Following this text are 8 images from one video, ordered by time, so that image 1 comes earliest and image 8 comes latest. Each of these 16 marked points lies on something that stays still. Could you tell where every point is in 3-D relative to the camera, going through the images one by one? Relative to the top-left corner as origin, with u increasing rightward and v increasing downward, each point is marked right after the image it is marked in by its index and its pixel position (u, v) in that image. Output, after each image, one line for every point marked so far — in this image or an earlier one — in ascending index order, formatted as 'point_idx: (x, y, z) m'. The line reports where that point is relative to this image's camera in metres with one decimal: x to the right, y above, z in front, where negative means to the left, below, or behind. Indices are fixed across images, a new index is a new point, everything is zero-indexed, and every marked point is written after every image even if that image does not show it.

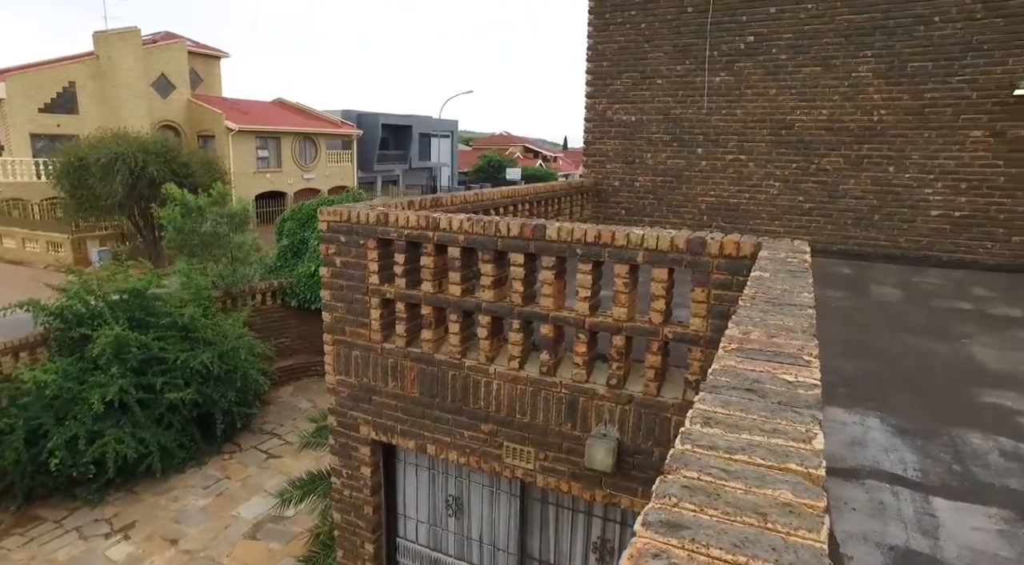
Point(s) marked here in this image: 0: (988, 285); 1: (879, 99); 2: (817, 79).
0: (+5.1, 0.0, +6.7) m
1: (+4.6, +2.4, +7.9) m
2: (+4.0, +2.7, +8.1) m
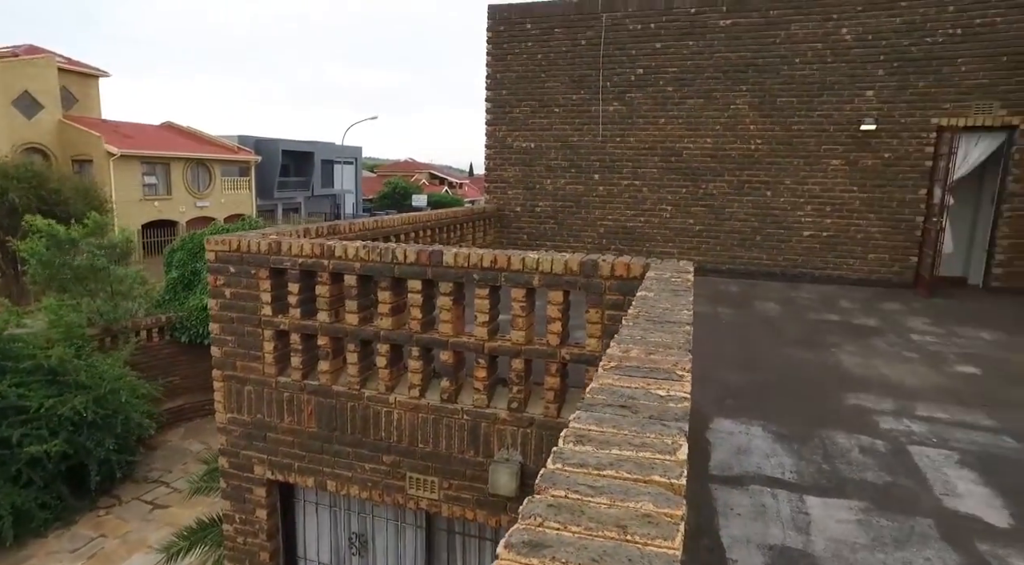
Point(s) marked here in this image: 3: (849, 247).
0: (+4.0, -0.2, +7.4) m
1: (+3.3, +2.1, +8.5) m
2: (+2.6, +2.4, +8.7) m
3: (+4.6, +0.5, +8.5) m
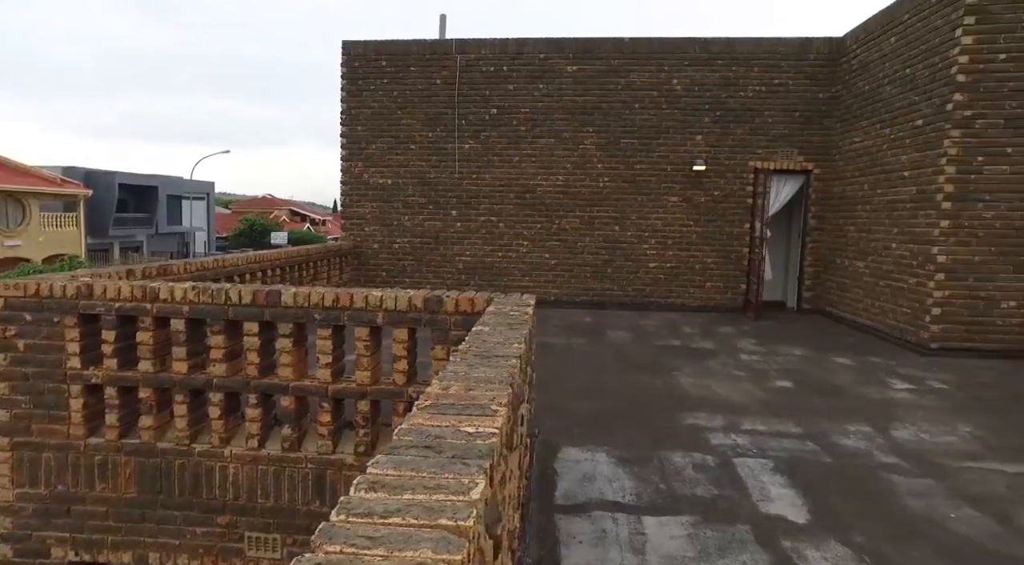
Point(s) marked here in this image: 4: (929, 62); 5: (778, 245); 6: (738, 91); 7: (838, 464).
0: (+2.3, -0.5, +8.0) m
1: (+1.3, +1.7, +9.1) m
2: (+0.6, +2.0, +9.1) m
3: (+2.6, +0.1, +9.3) m
4: (+4.5, +2.4, +6.7) m
5: (+4.3, +0.6, +9.9) m
6: (+3.2, +2.8, +8.9) m
7: (+1.8, -1.0, +3.5) m
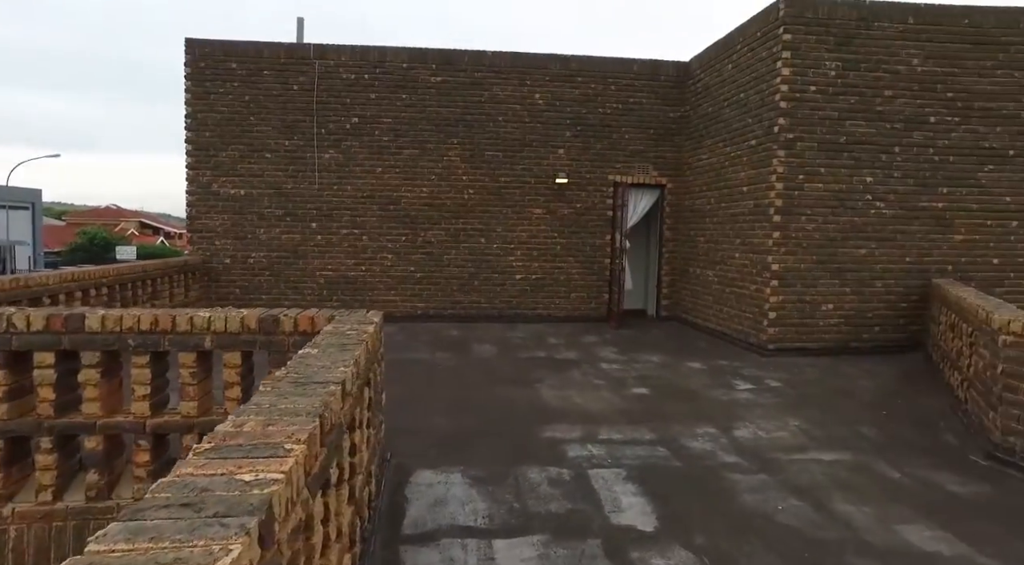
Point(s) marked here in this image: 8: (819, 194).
0: (+0.6, -0.7, +8.1) m
1: (-0.6, +1.5, +9.0) m
2: (-1.4, +1.8, +8.9) m
3: (+0.6, -0.1, +9.4) m
4: (+2.9, +2.3, +7.3) m
5: (+2.1, +0.5, +10.4) m
6: (+1.3, +2.6, +9.3) m
7: (+1.0, -1.1, +3.6) m
8: (+3.5, +1.0, +7.0) m
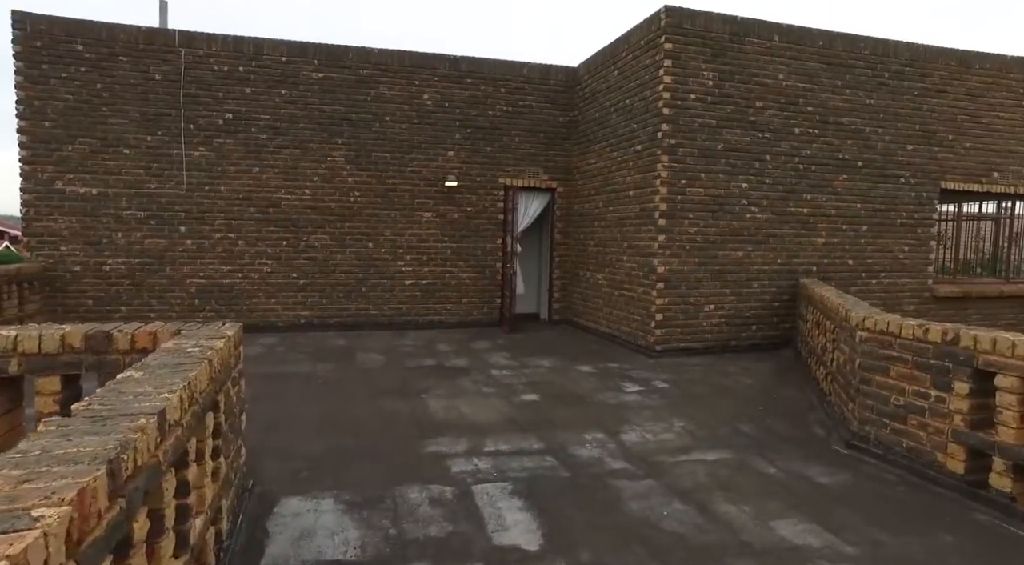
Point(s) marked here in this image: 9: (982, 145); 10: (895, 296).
0: (-0.8, -0.8, +7.9) m
1: (-2.2, +1.4, +8.6) m
2: (-2.9, +1.7, +8.4) m
3: (-1.0, -0.2, +9.2) m
4: (+1.6, +2.3, +7.5) m
5: (+0.3, +0.4, +10.4) m
6: (-0.4, +2.6, +9.2) m
7: (+0.3, -1.1, +3.5) m
8: (+2.2, +1.0, +7.3) m
9: (+6.6, +1.9, +8.6) m
10: (+5.2, -0.2, +8.3) m
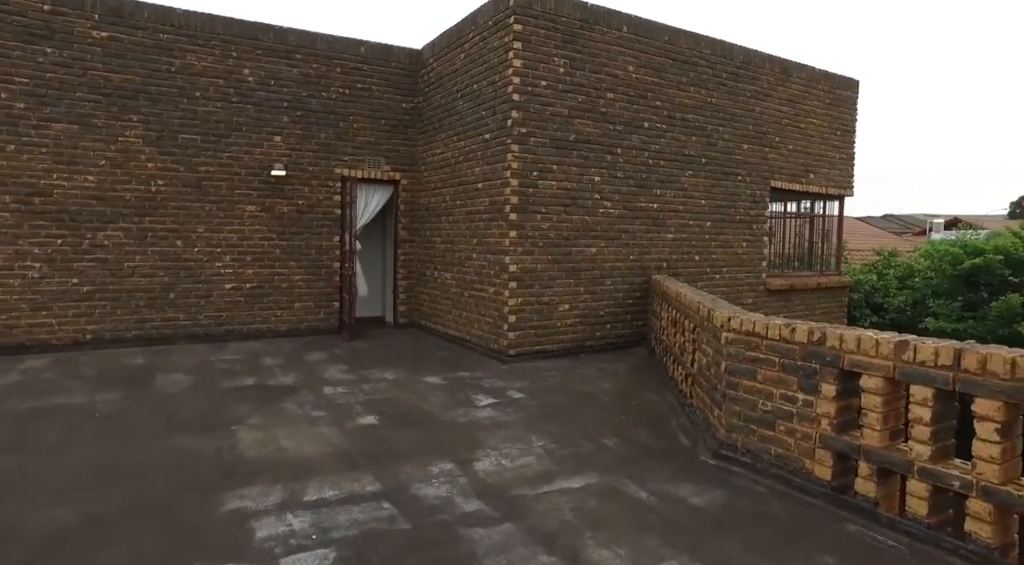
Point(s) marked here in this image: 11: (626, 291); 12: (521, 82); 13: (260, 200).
0: (-2.6, -0.8, +6.8) m
1: (-4.2, +1.4, +7.2) m
2: (-4.8, +1.6, +6.8) m
3: (-3.1, -0.2, +8.0) m
4: (-0.2, +2.3, +7.0) m
5: (-2.1, +0.4, +9.5) m
6: (-2.5, +2.5, +8.1) m
7: (-0.5, -1.1, +2.8) m
8: (+0.4, +1.0, +6.9) m
9: (+4.4, +2.0, +9.2) m
10: (+3.1, -0.1, +8.6) m
11: (+1.4, -0.1, +7.6) m
12: (+0.1, +2.1, +6.6) m
13: (-3.2, +1.0, +7.9) m
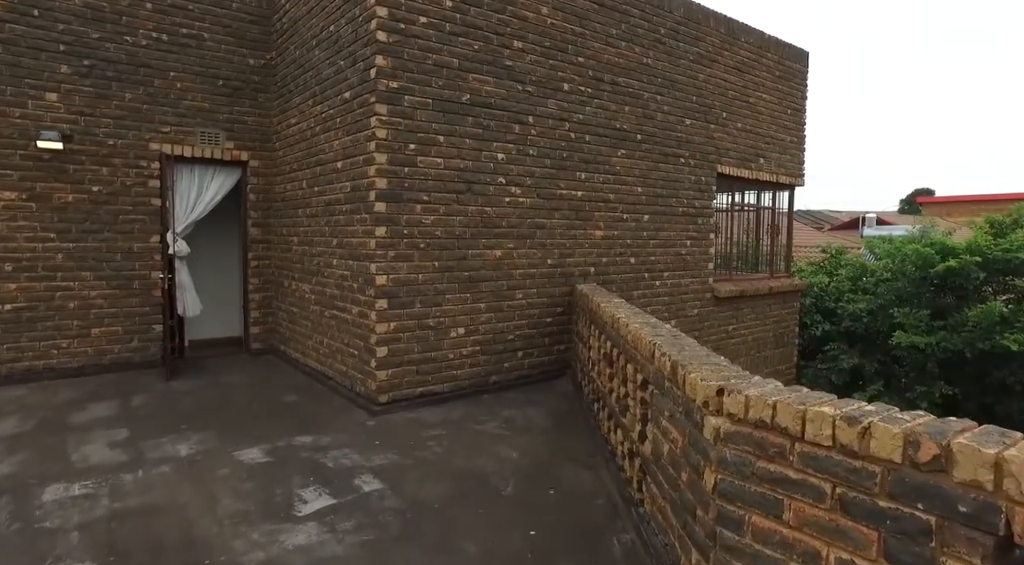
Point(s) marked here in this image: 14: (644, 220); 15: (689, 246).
0: (-3.6, -1.0, +4.5) m
1: (-5.2, +1.2, +4.7) m
2: (-5.8, +1.4, +4.2) m
3: (-4.2, -0.4, +5.7) m
4: (-1.3, +2.1, +4.9) m
5: (-3.4, +0.2, +7.2) m
6: (-3.7, +2.4, +5.8) m
7: (-1.0, -1.3, +0.8) m
8: (-0.6, +0.9, +5.0) m
9: (+3.0, +1.9, +7.7) m
10: (+1.9, -0.2, +7.0) m
11: (+0.3, -0.2, +5.8) m
12: (-0.9, +2.0, +4.6) m
13: (-4.4, +0.9, +5.5) m
14: (+1.4, +0.7, +6.5) m
15: (+2.0, +0.4, +7.1) m
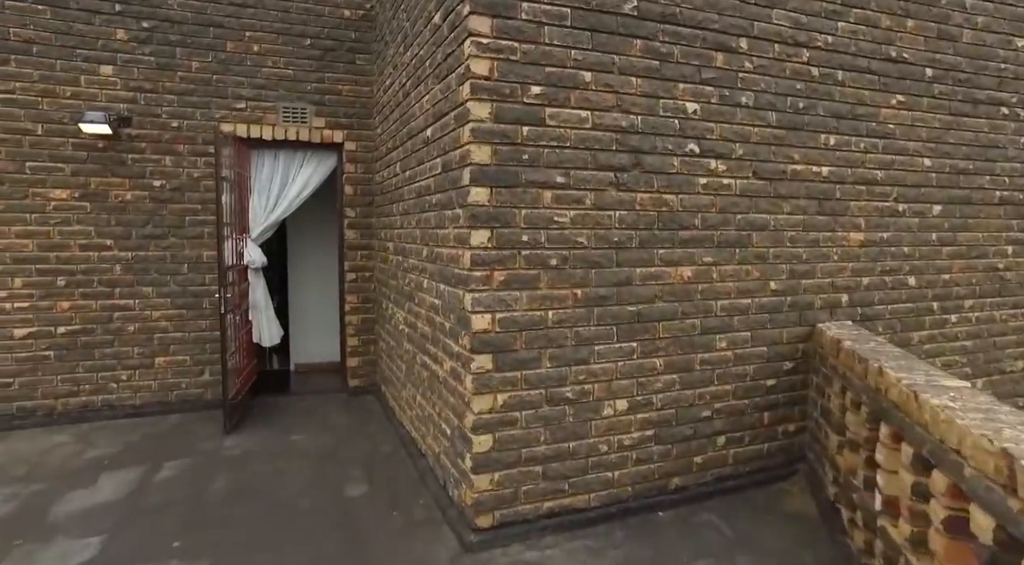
0: (-2.7, -1.1, +3.2) m
1: (-4.2, +1.0, +3.8) m
2: (-4.9, +1.3, +3.5) m
3: (-3.0, -0.5, +4.5) m
4: (-0.3, +2.0, +3.0) m
5: (-1.8, +0.1, +5.8) m
6: (-2.5, +2.2, +4.5) m
7: (-1.1, -1.5, -1.0) m
8: (+0.3, +0.7, +2.9) m
9: (+4.5, +1.7, +4.6) m
10: (+3.3, -0.4, +4.2) m
11: (+1.4, -0.4, +3.4) m
12: (0.0, +1.8, +2.6) m
13: (-3.2, +0.7, +4.4) m
14: (+2.6, +0.4, +3.9) m
15: (+3.4, +0.2, +4.2) m
